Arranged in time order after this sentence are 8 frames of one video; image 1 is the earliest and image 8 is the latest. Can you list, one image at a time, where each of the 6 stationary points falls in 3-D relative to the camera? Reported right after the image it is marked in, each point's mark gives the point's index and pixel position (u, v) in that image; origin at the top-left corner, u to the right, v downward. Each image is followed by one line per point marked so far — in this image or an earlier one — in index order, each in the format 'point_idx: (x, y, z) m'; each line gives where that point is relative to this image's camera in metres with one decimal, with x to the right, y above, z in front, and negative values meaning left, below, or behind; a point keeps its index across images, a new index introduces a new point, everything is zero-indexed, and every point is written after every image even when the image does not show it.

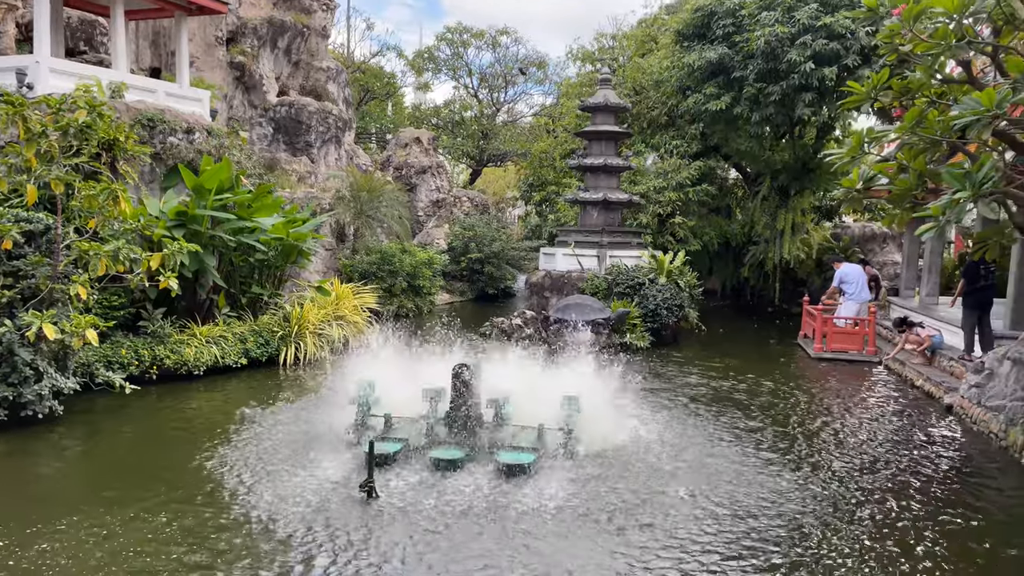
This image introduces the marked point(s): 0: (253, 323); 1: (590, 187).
0: (-3.2, -0.4, +9.6) m
1: (+1.4, +1.7, +13.4) m
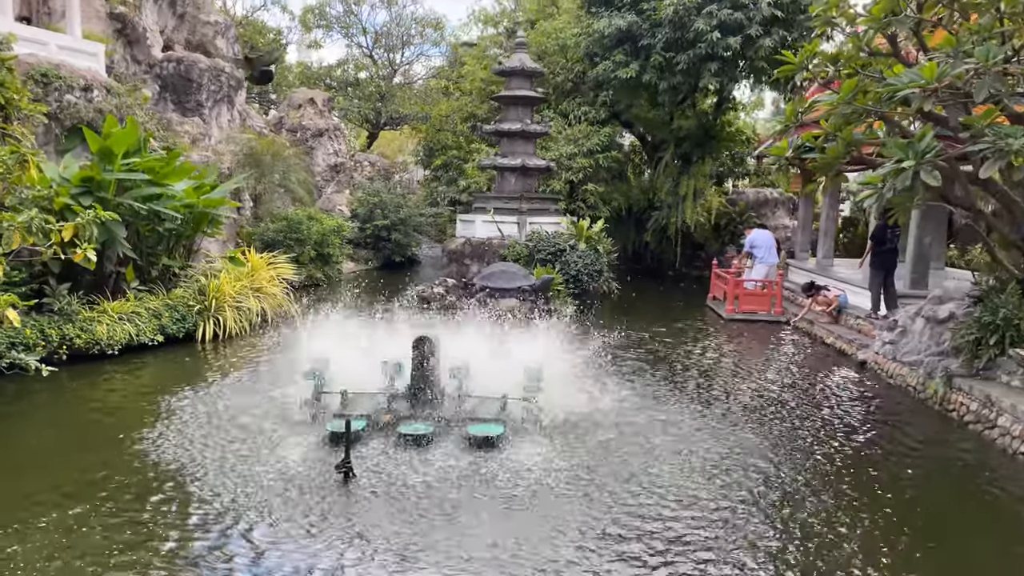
0: (-4.0, -0.1, +8.9) m
1: (0.0, +2.3, +13.3) m
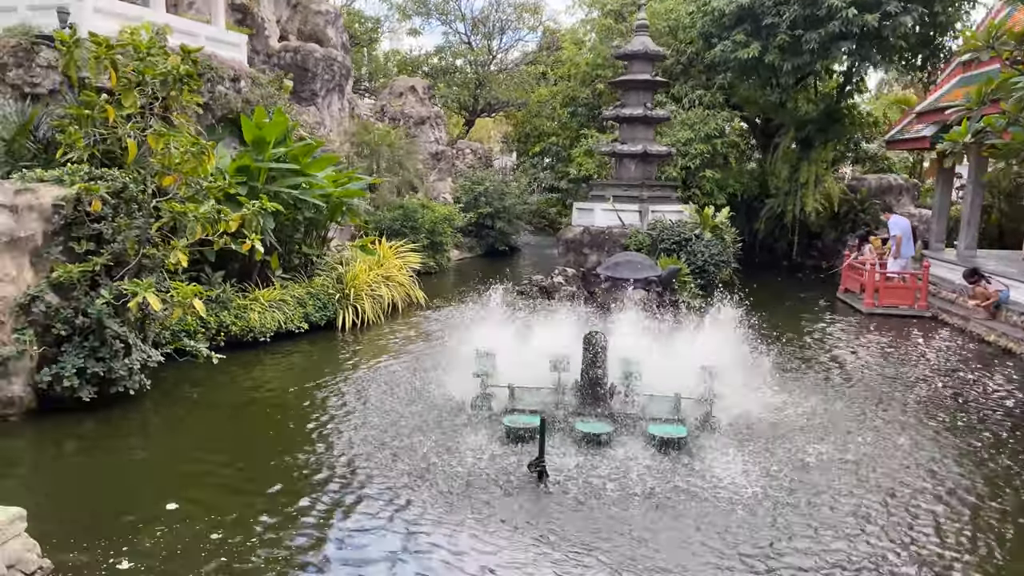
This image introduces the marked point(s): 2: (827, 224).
0: (-2.4, 0.0, +9.0) m
1: (+1.9, +2.5, +13.0) m
2: (+6.7, +1.3, +16.3) m
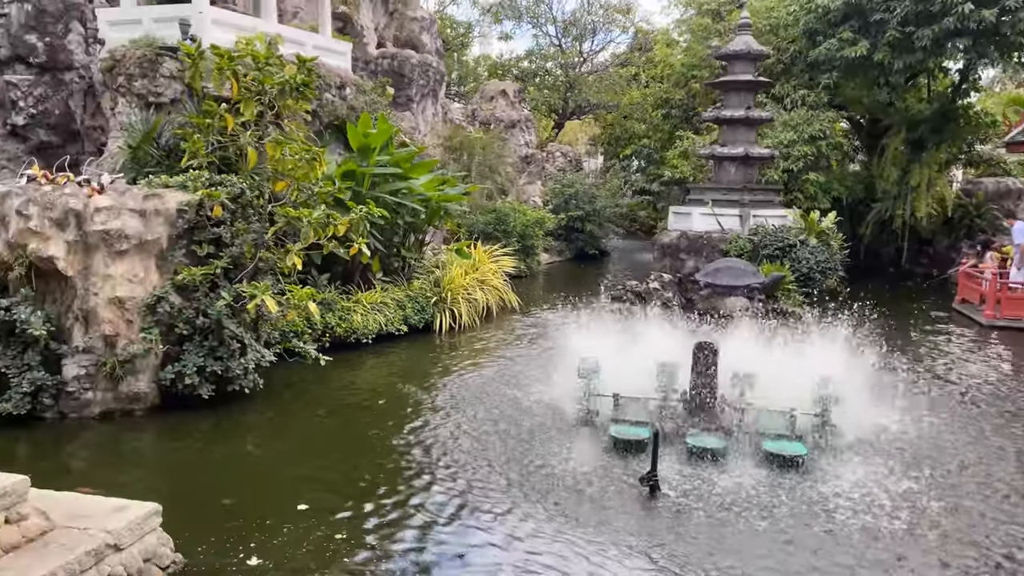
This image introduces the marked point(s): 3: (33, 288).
0: (-1.2, 0.0, +9.2) m
1: (+3.5, +2.4, +12.6) m
2: (+8.5, +1.2, +15.5) m
3: (-3.6, 0.0, +5.8) m
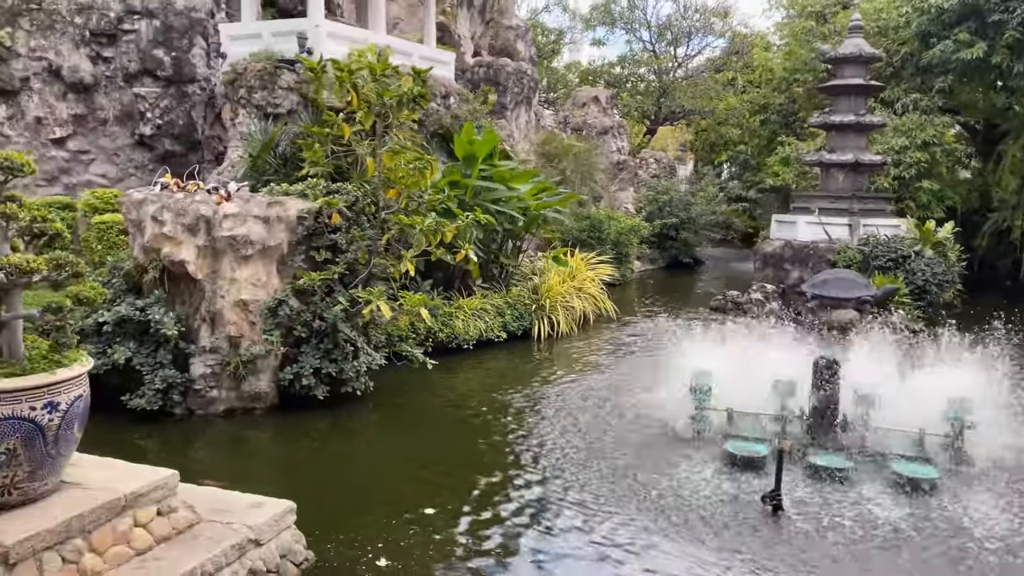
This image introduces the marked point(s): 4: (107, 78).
0: (-0.1, -0.1, +9.2) m
1: (+5.1, +2.2, +12.2) m
2: (+10.4, +0.9, +14.5) m
3: (-2.8, 0.0, +6.1) m
4: (-4.8, +2.5, +9.1) m
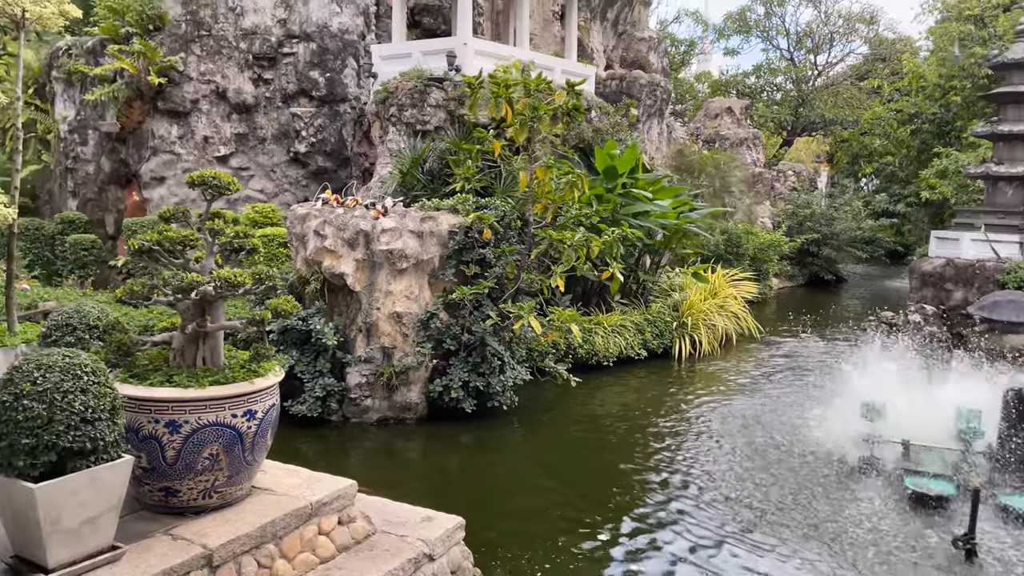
0: (+1.6, -0.3, +9.0) m
1: (+7.1, +1.9, +11.3) m
2: (+12.7, +0.4, +12.7) m
3: (-1.5, -0.1, +6.4) m
4: (-3.1, +2.4, +9.6) m
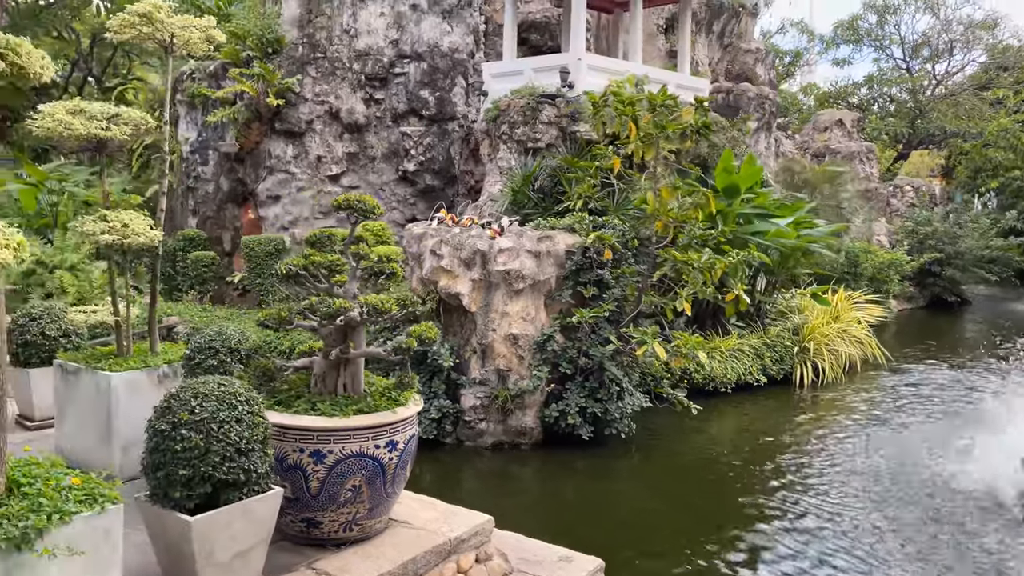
0: (+2.8, -0.5, +8.6) m
1: (+8.6, +1.5, +10.2) m
2: (+14.2, 0.0, +11.0) m
3: (-0.6, -0.3, +6.3) m
4: (-1.7, +2.1, +9.7) m
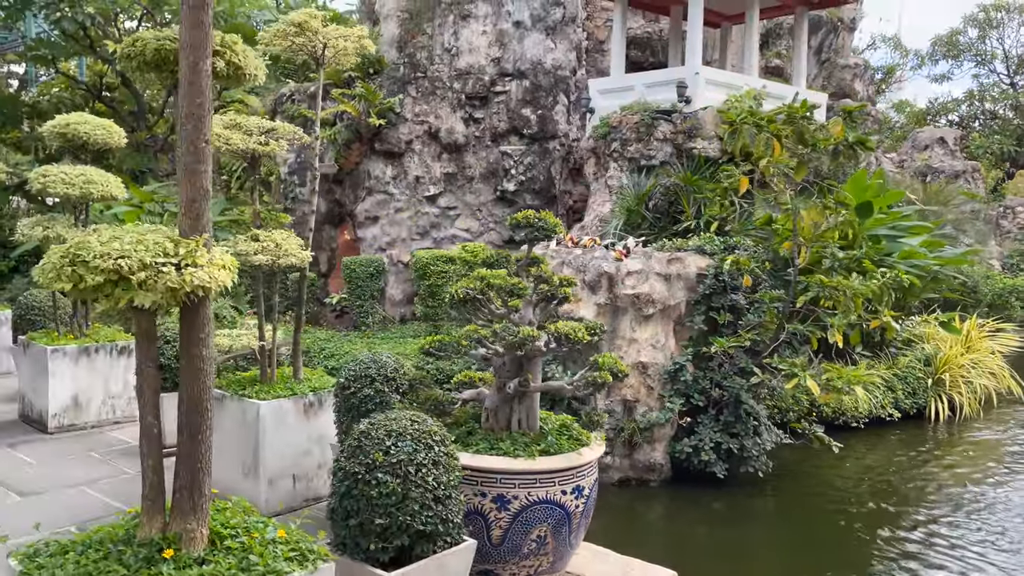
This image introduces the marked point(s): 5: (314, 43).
0: (+3.9, -0.8, +8.0) m
1: (+9.9, +1.2, +9.2) m
2: (+15.5, -0.4, +9.6) m
3: (+0.4, -0.5, +6.0) m
4: (-0.4, +1.9, +9.6) m
5: (-0.9, +1.1, +3.6) m
